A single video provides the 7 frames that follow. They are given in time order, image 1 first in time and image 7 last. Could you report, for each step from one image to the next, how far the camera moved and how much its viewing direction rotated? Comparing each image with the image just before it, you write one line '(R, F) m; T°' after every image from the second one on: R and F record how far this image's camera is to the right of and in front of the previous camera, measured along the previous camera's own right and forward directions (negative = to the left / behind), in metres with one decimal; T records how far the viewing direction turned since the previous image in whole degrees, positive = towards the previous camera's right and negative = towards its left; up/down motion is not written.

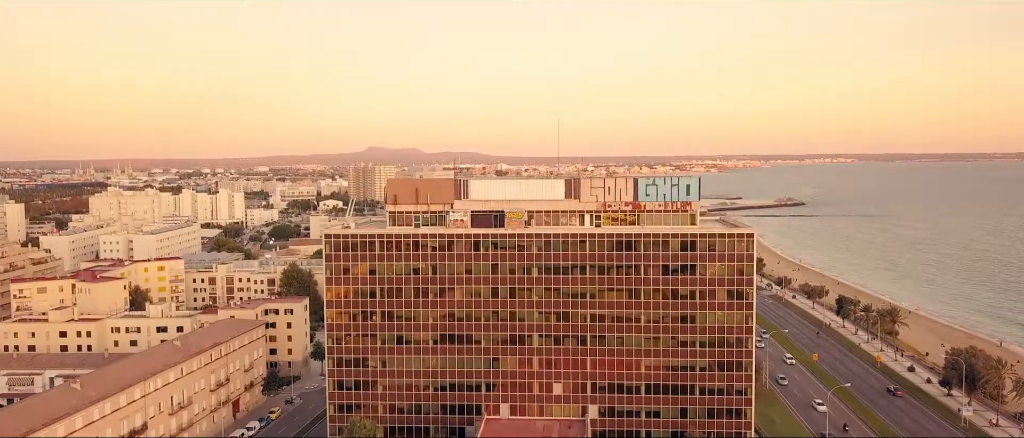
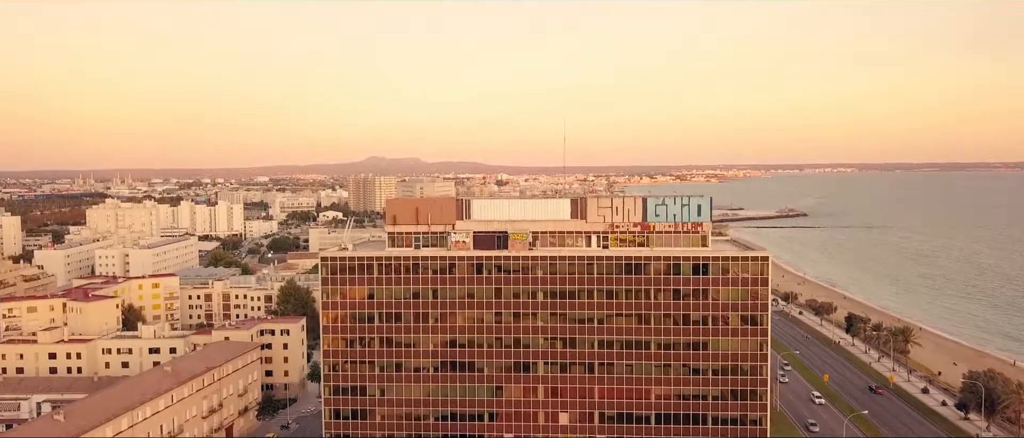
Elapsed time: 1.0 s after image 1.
(-0.2, +1.1) m; 0°
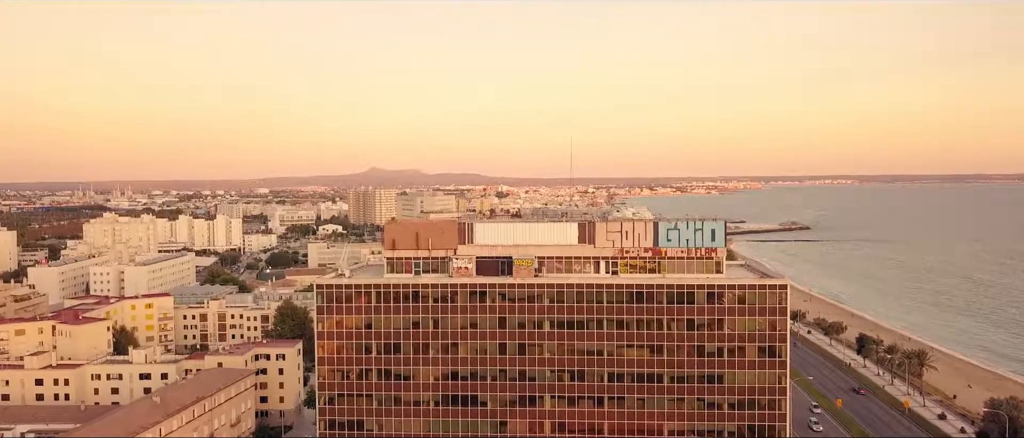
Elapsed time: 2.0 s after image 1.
(-0.2, +1.3) m; 0°
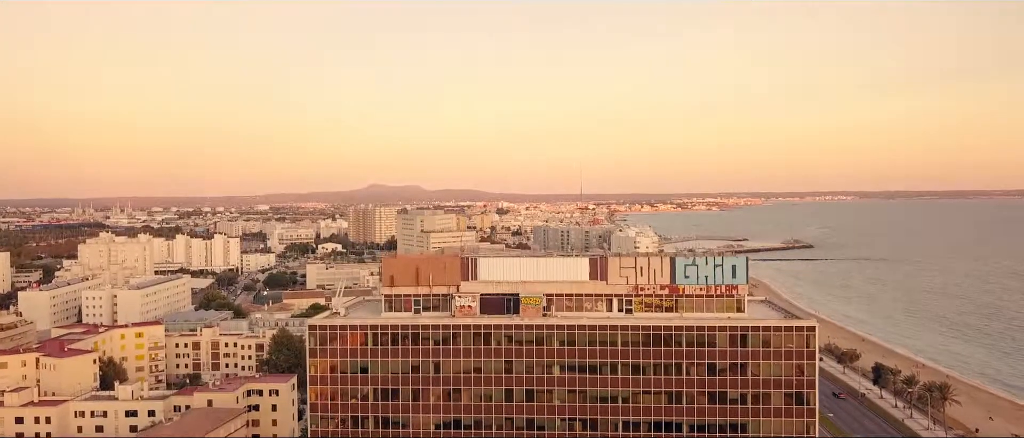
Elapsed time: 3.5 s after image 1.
(-0.2, +1.7) m; 0°
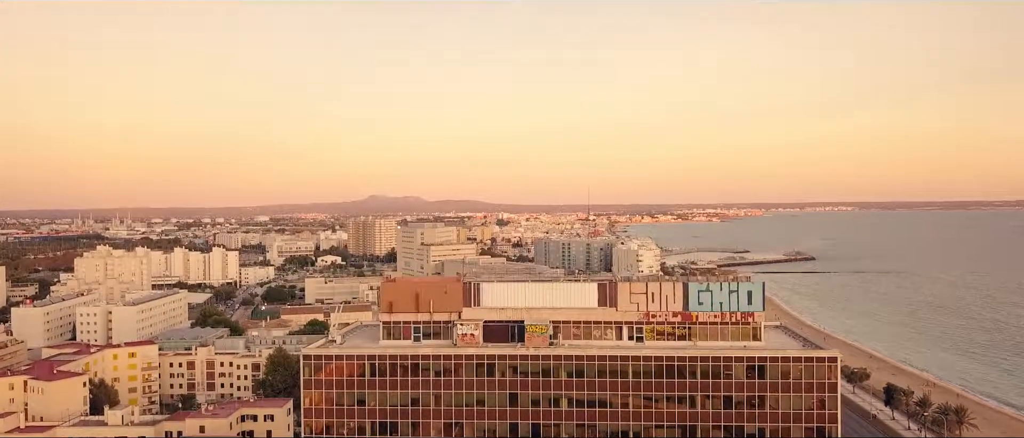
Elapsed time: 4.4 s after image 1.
(-0.2, +1.1) m; 0°
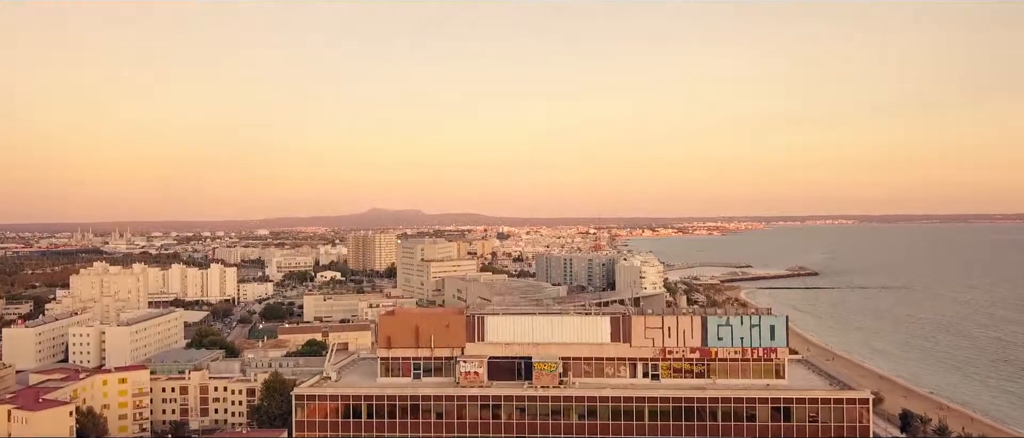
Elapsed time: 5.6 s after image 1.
(-0.2, +1.4) m; 0°
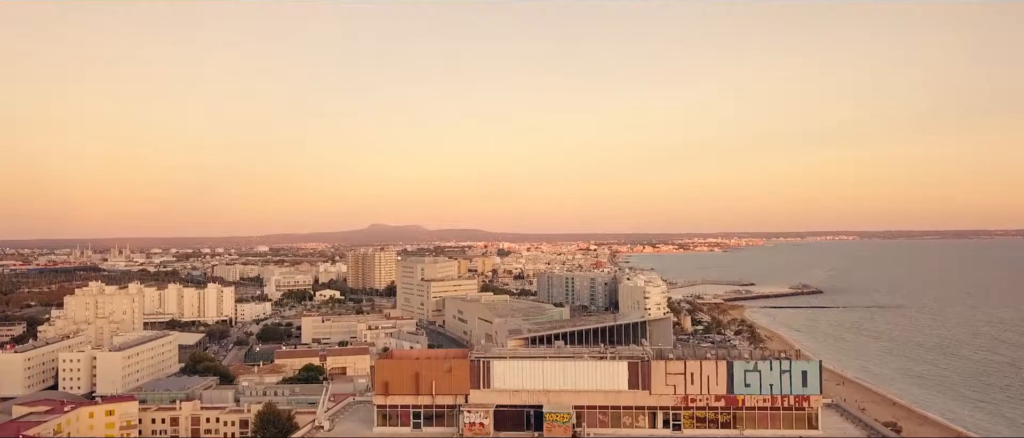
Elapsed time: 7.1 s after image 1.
(-0.3, +1.7) m; 0°
